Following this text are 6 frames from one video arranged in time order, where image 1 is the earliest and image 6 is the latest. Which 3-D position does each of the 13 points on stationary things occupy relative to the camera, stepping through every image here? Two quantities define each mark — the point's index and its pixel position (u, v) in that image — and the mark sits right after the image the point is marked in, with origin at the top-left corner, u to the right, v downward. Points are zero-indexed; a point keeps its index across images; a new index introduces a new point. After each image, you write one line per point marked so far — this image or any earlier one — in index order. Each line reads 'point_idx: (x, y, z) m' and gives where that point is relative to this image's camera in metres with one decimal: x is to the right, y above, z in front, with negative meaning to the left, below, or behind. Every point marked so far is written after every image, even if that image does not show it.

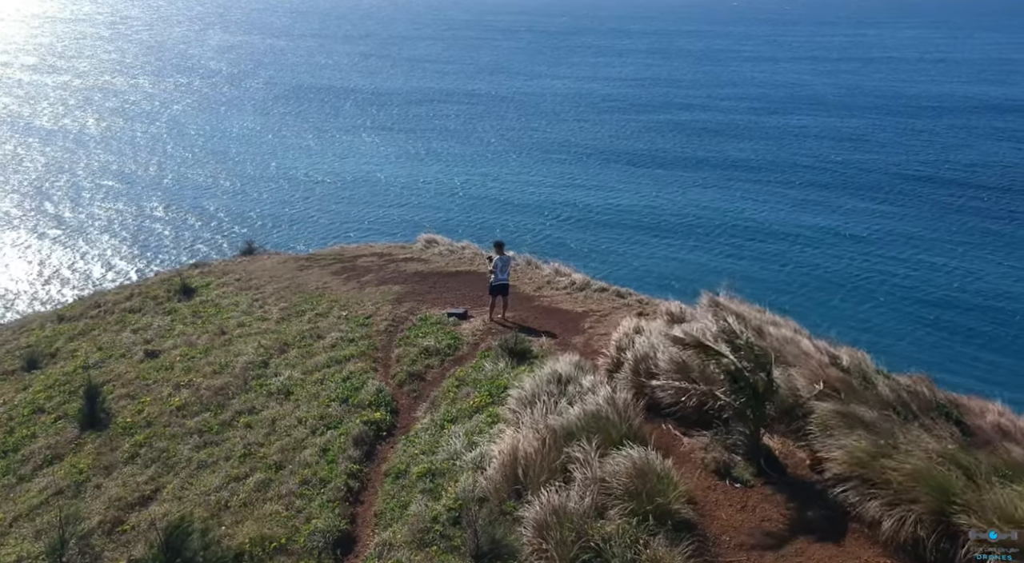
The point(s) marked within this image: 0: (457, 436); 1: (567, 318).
0: (-0.7, -1.9, +9.2) m
1: (+1.1, -0.7, +14.4) m
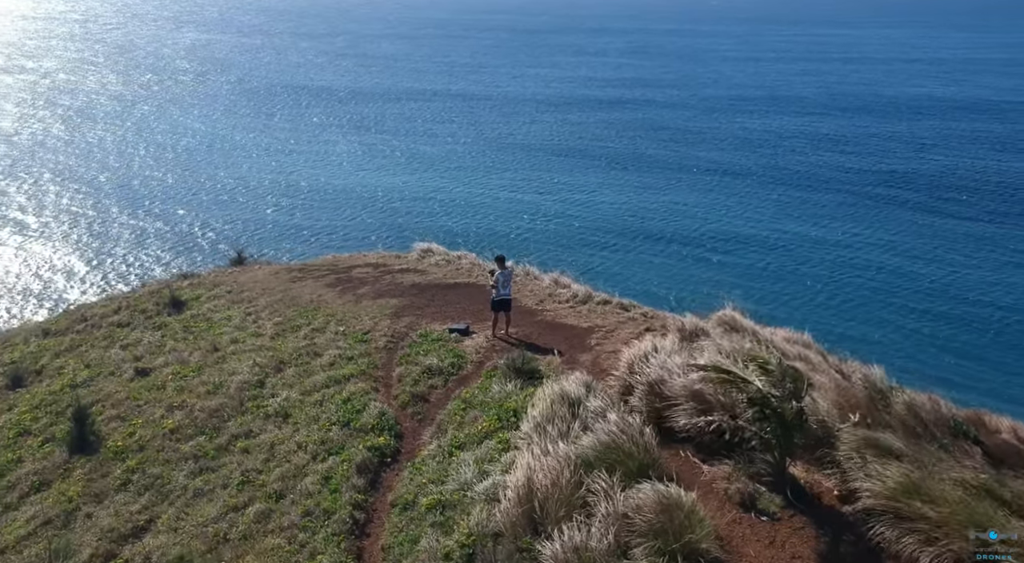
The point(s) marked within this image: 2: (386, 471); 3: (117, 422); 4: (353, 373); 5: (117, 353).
0: (-0.6, -2.2, +8.9) m
1: (+1.2, -1.0, +14.0) m
2: (-1.7, -2.6, +9.9) m
3: (-7.4, -2.6, +13.8) m
4: (-2.9, -1.7, +13.3) m
5: (-10.0, -1.8, +18.4) m
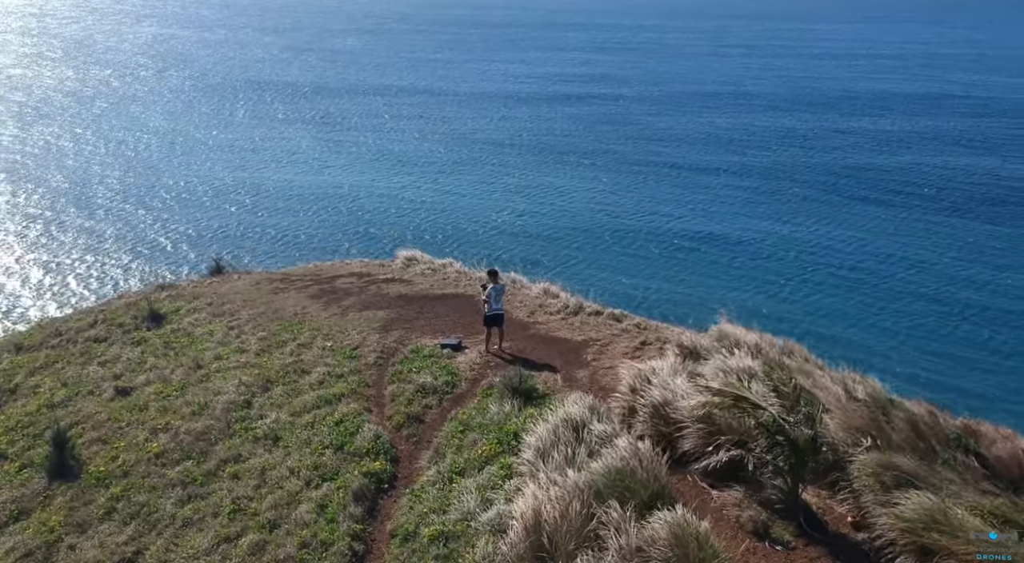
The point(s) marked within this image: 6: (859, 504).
0: (-0.5, -2.5, +8.6) m
1: (+1.1, -1.3, +13.9) m
2: (-1.7, -2.9, +9.6) m
3: (-7.5, -3.0, +13.3) m
4: (-3.0, -2.0, +13.0) m
5: (-10.2, -2.2, +17.9) m
6: (+3.4, -2.2, +7.2) m
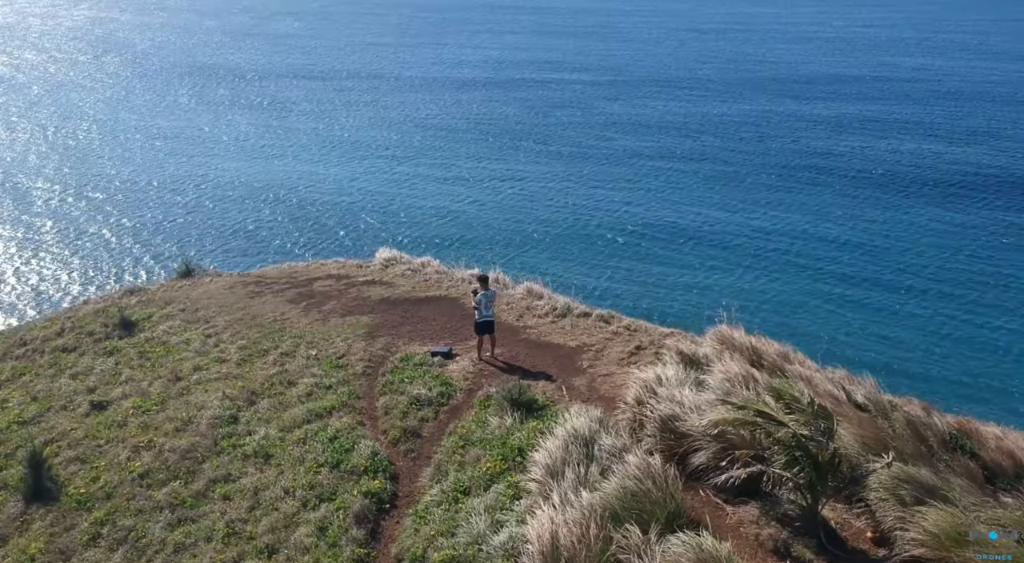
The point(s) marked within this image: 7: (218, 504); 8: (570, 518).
0: (-0.4, -2.7, +8.4) m
1: (+0.9, -1.4, +13.7) m
2: (-1.6, -3.0, +9.4) m
3: (-7.6, -3.2, +12.8) m
4: (-3.1, -2.2, +12.7) m
5: (-10.5, -2.4, +17.3) m
6: (+3.6, -2.3, +7.1) m
7: (-4.3, -3.2, +10.6) m
8: (+0.6, -2.4, +7.3) m
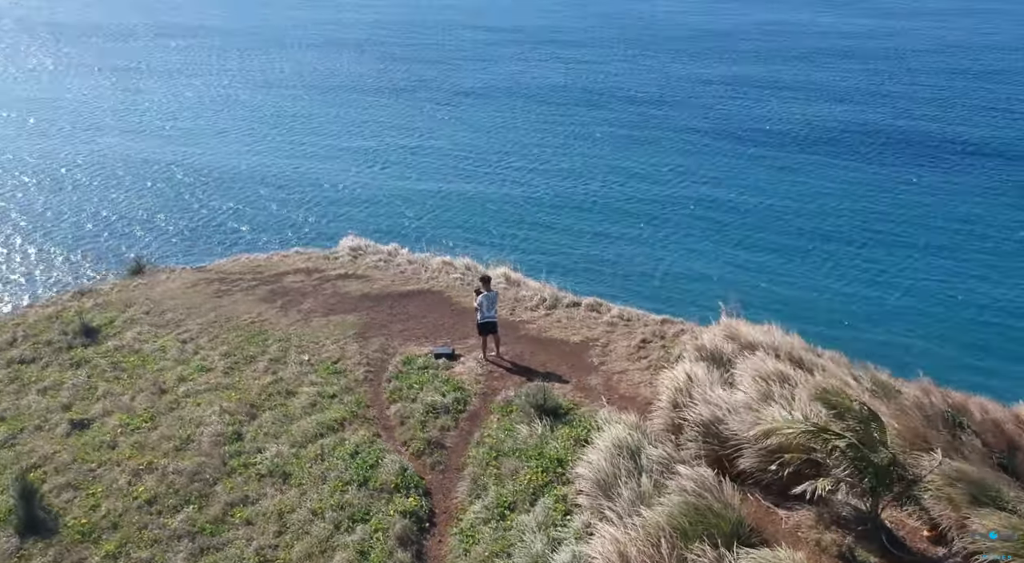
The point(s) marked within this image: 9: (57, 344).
0: (+0.2, -2.9, +8.4) m
1: (+1.0, -1.3, +13.7) m
2: (-1.1, -3.3, +9.3) m
3: (-7.3, -3.5, +12.2) m
4: (-2.8, -2.3, +12.4) m
5: (-10.6, -2.7, +16.3) m
6: (+4.3, -2.4, +7.4) m
7: (-3.8, -3.5, +10.3) m
8: (+1.3, -2.6, +7.4) m
9: (-12.0, -1.7, +19.5) m
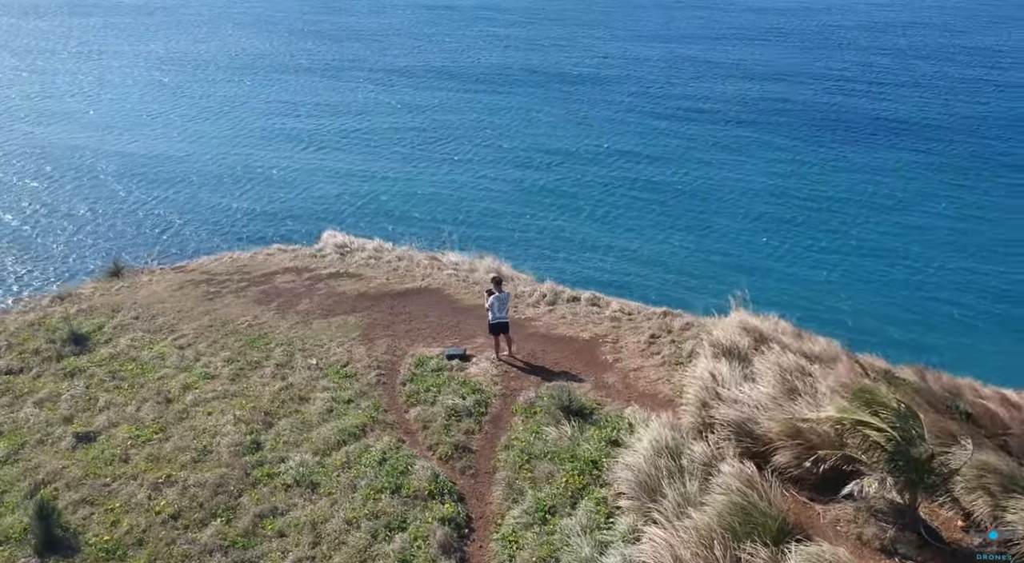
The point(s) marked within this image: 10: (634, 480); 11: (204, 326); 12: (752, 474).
0: (+0.7, -3.0, +8.6) m
1: (+1.3, -1.3, +13.9) m
2: (-0.6, -3.4, +9.4) m
3: (-6.9, -3.8, +12.0) m
4: (-2.5, -2.4, +12.4) m
5: (-10.4, -2.9, +16.0) m
6: (+4.8, -2.4, +7.8) m
7: (-3.3, -3.7, +10.3) m
8: (+1.8, -2.7, +7.6) m
9: (-12.0, -1.9, +19.1) m
10: (+1.4, -2.4, +8.9) m
11: (-8.1, -1.2, +19.3) m
12: (+2.7, -2.2, +8.3) m
